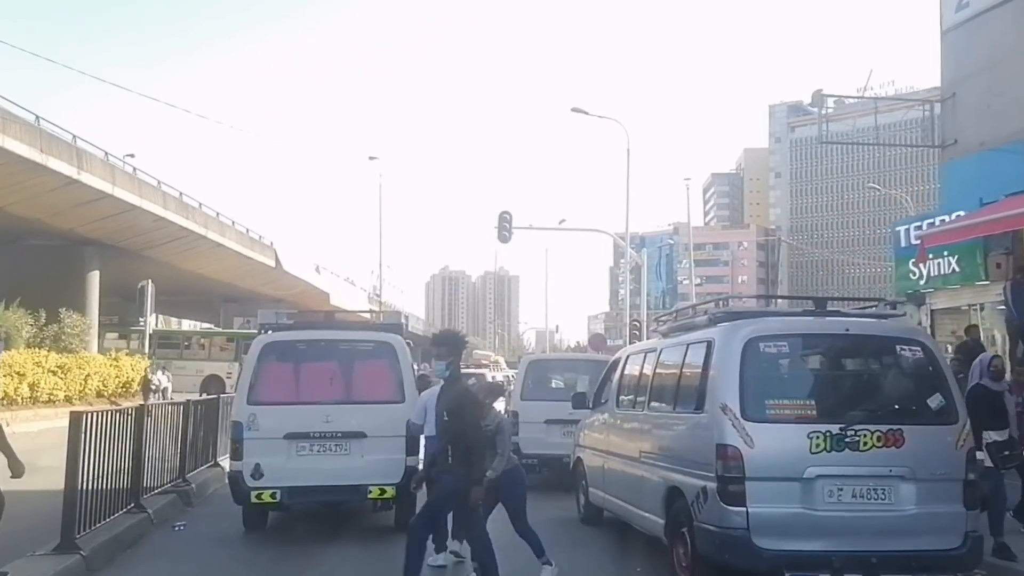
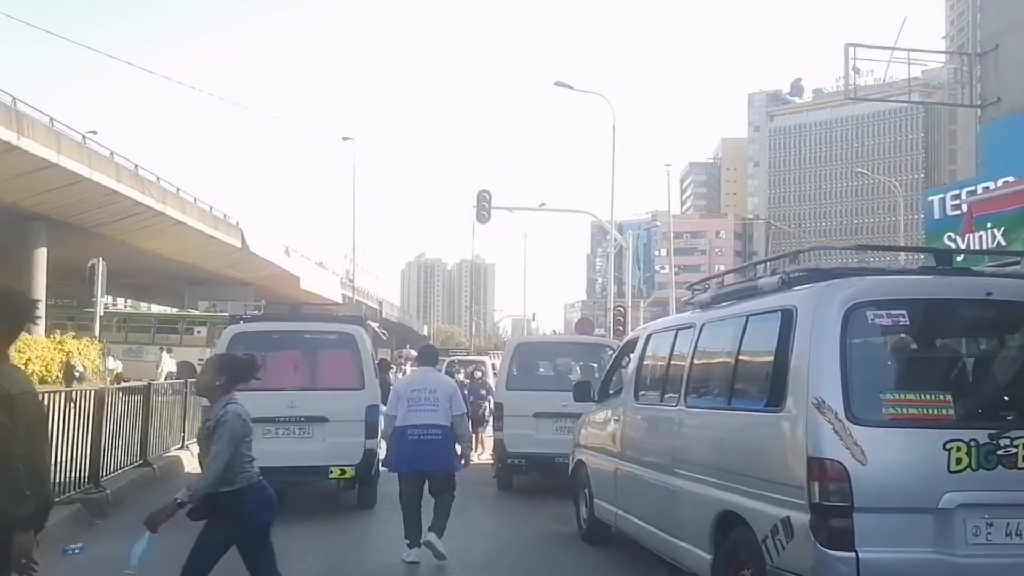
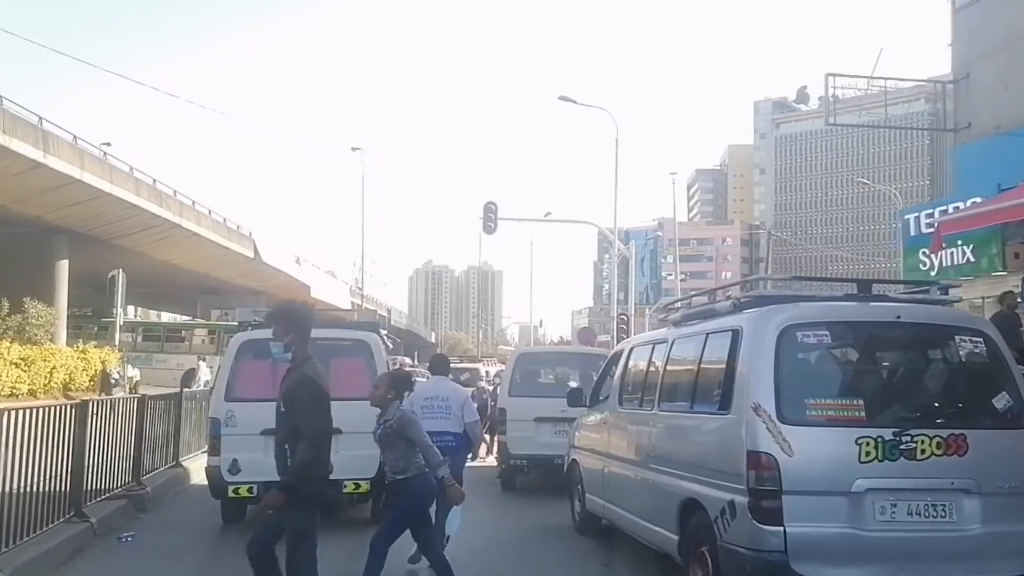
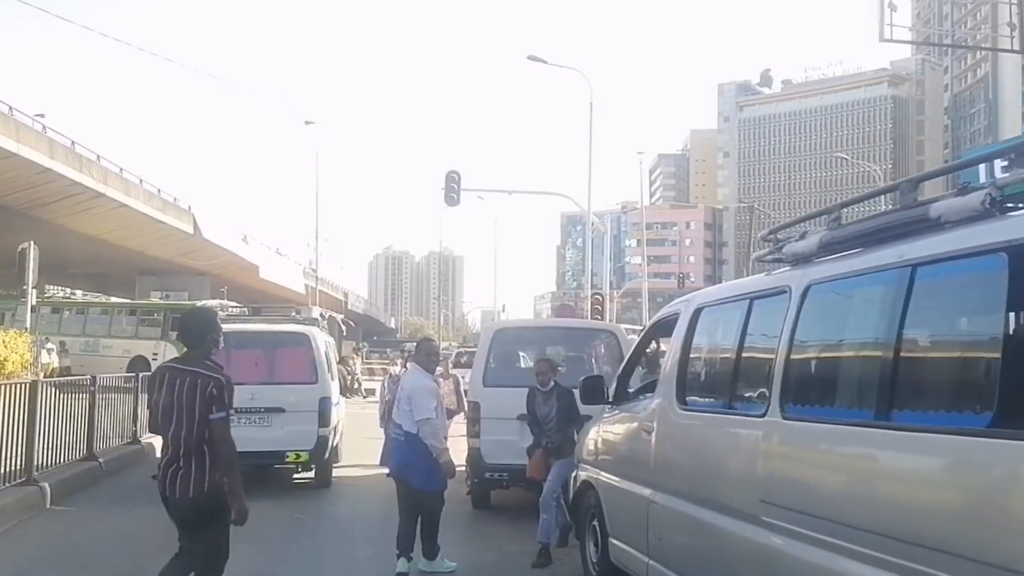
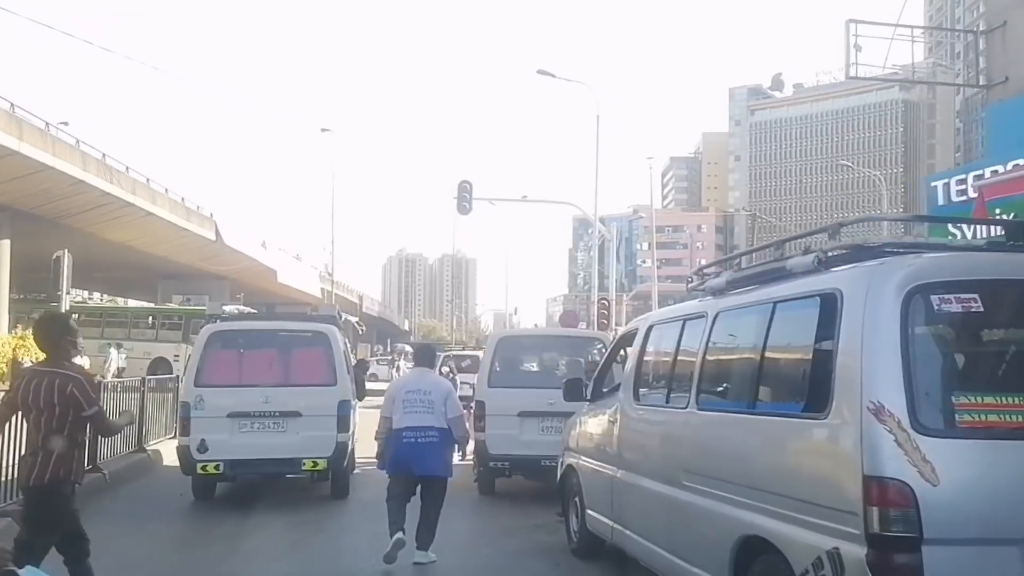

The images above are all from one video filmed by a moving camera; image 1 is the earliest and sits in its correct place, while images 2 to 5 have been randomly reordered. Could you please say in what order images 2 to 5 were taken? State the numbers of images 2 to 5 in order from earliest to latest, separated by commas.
3, 2, 5, 4
